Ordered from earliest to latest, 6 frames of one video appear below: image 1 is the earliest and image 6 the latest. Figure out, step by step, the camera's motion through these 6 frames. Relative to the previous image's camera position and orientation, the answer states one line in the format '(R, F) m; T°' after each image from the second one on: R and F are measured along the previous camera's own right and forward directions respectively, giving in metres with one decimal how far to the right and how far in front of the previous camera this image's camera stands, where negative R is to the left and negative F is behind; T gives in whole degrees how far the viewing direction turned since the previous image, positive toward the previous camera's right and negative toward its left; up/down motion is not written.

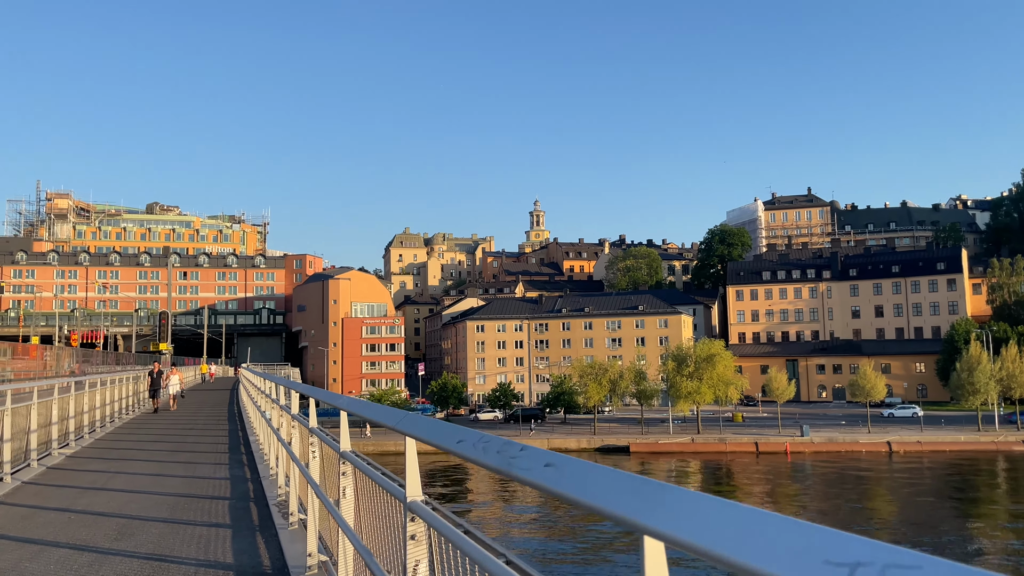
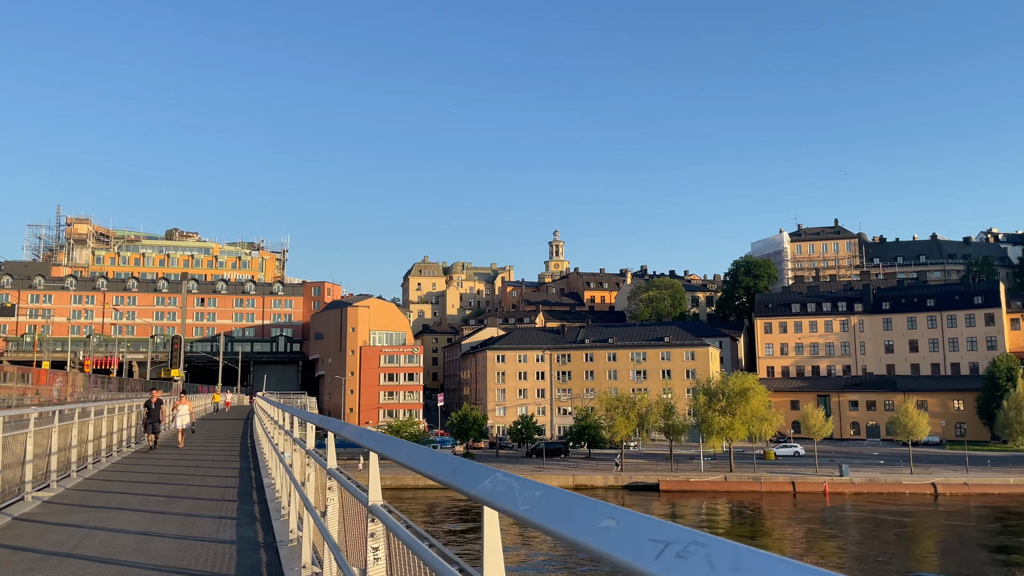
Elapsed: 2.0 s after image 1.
(-0.6, +1.9) m; -1°
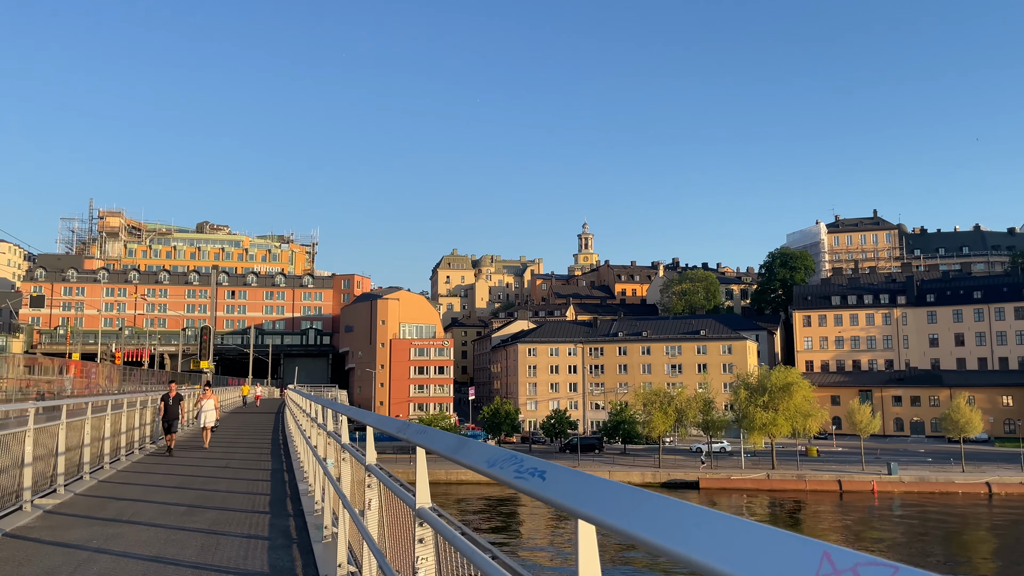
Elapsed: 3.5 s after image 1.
(-0.5, +1.4) m; -2°
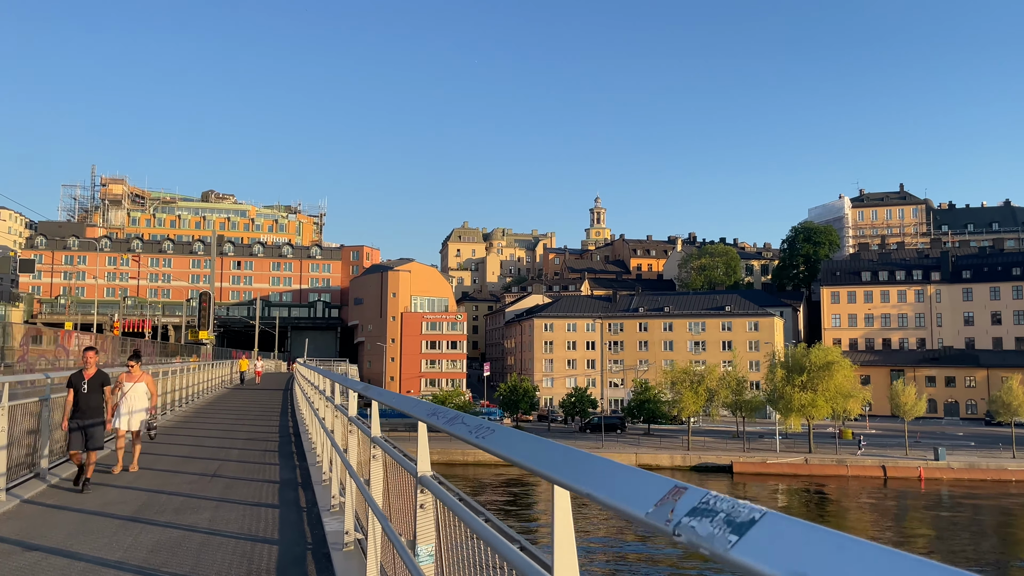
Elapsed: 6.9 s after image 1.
(-1.0, +3.3) m; 0°
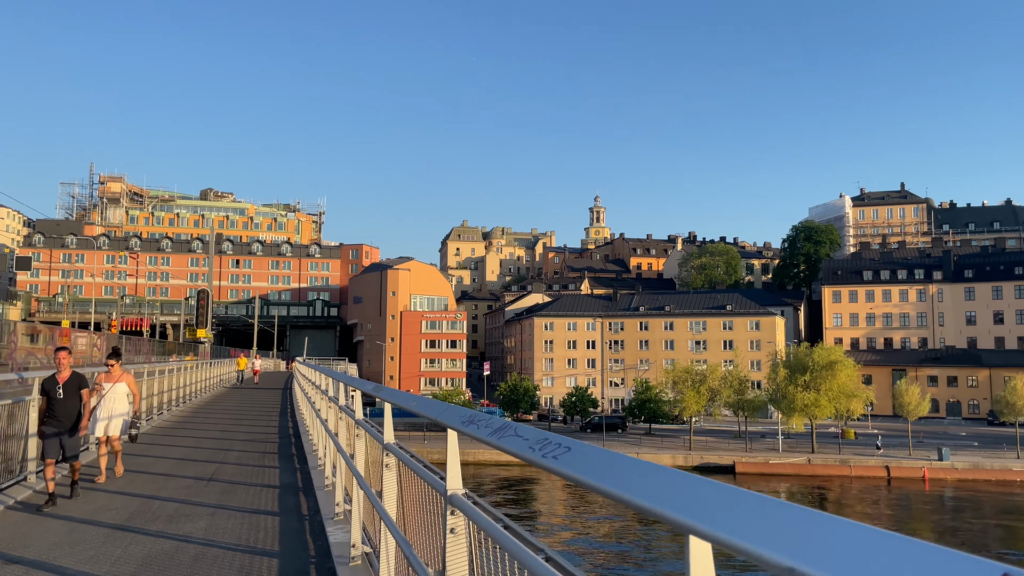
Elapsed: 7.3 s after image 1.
(-0.1, +0.4) m; 0°
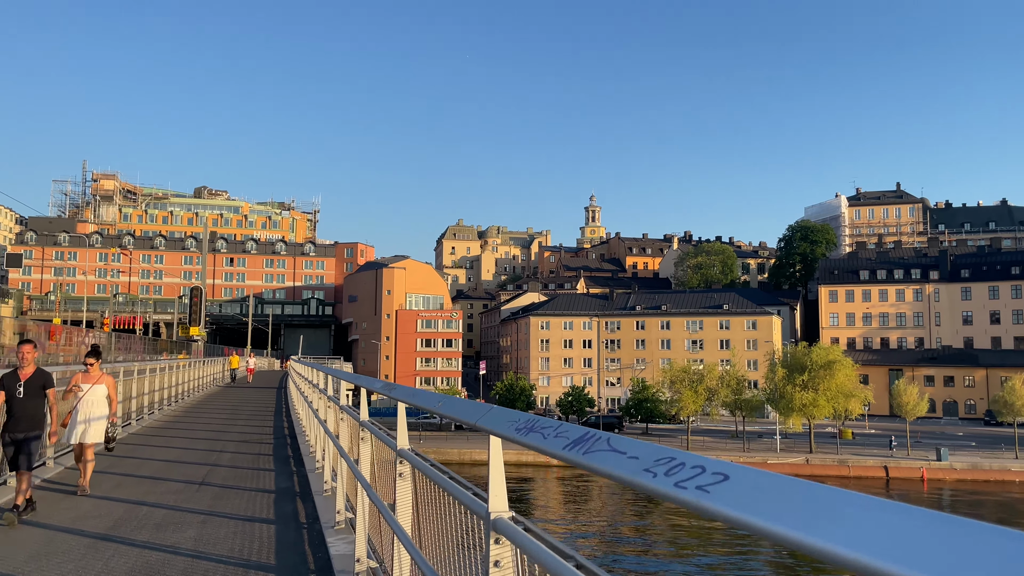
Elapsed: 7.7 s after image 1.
(-0.1, +0.4) m; 0°
